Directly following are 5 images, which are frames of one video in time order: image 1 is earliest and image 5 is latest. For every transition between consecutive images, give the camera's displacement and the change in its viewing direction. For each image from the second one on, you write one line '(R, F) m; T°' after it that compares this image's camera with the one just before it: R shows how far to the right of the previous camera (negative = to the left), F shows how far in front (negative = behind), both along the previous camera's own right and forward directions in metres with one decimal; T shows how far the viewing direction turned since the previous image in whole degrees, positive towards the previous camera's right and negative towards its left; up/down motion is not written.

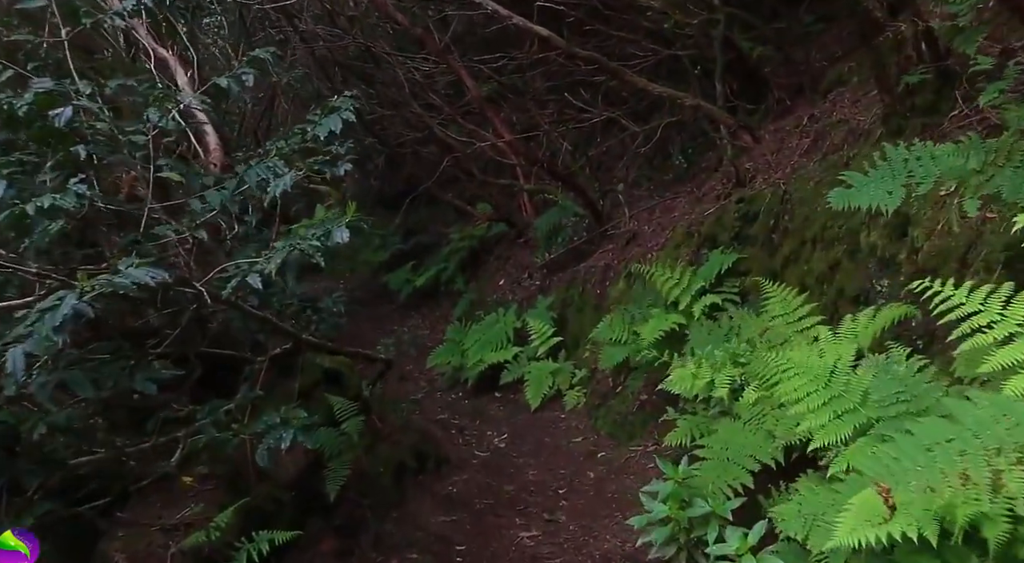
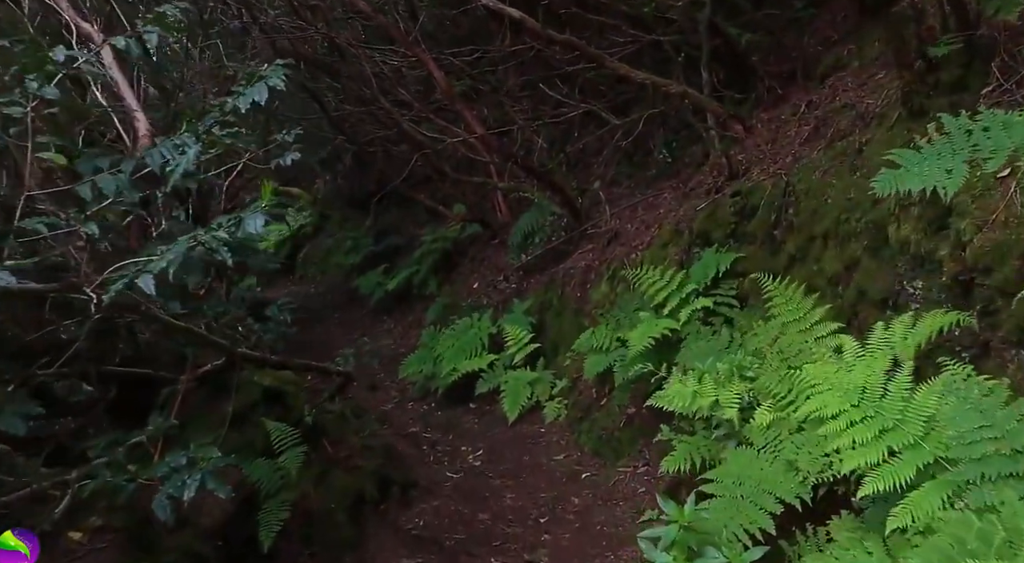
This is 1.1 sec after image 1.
(0.0, +0.7) m; +1°
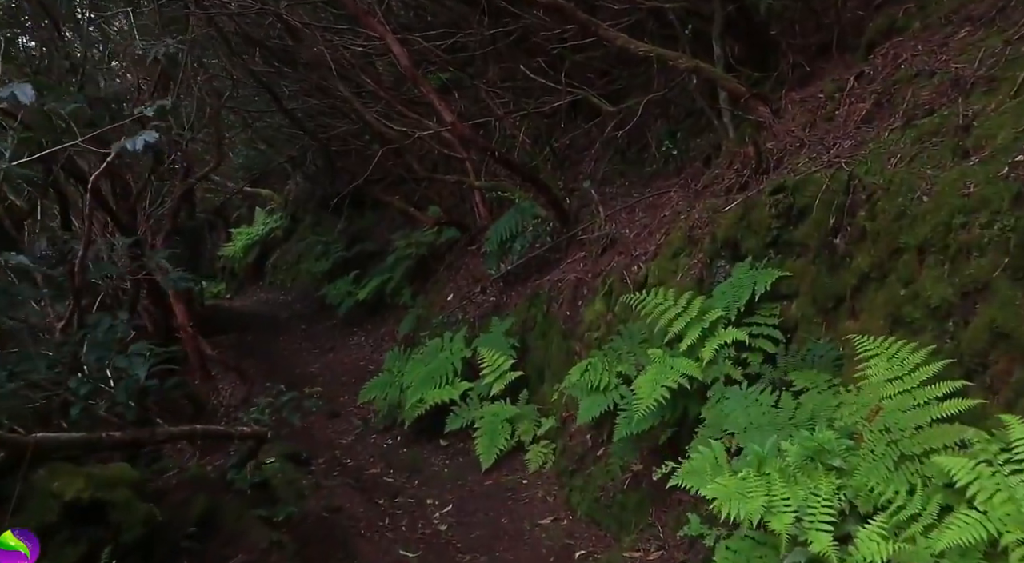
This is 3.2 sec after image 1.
(+0.1, +1.5) m; +1°
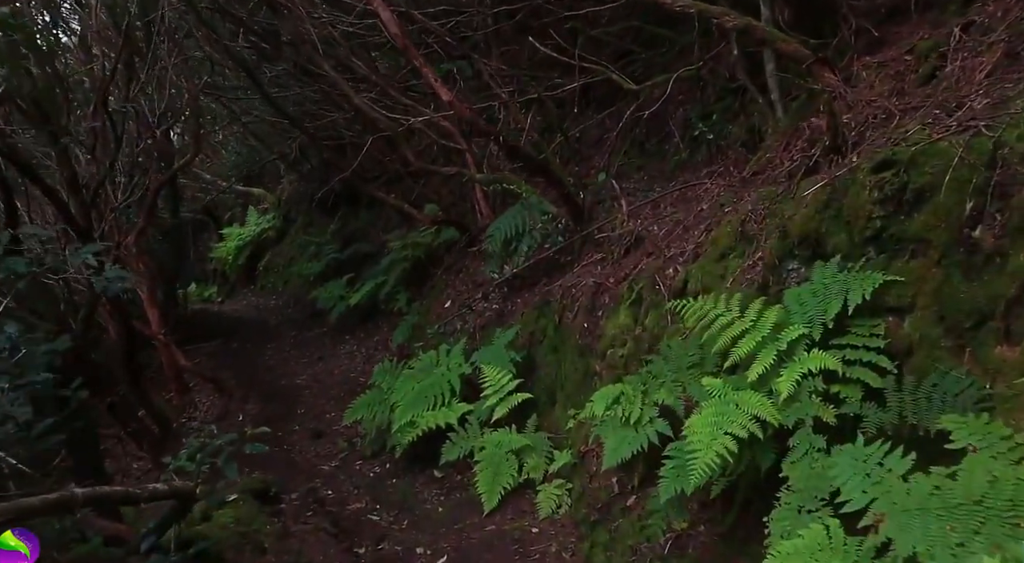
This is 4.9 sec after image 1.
(0.0, +1.2) m; 0°
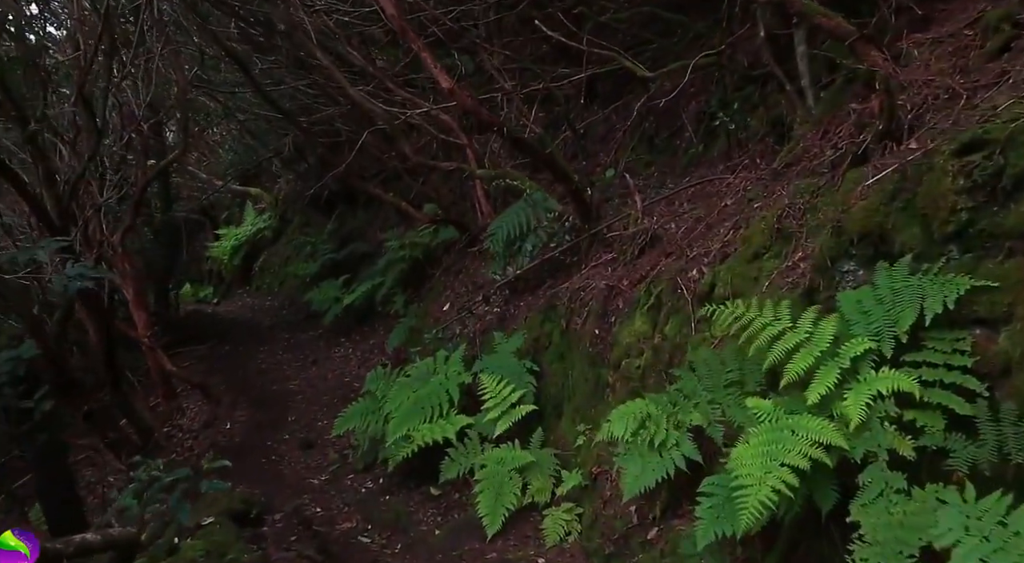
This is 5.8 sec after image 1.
(0.0, +0.6) m; 0°
